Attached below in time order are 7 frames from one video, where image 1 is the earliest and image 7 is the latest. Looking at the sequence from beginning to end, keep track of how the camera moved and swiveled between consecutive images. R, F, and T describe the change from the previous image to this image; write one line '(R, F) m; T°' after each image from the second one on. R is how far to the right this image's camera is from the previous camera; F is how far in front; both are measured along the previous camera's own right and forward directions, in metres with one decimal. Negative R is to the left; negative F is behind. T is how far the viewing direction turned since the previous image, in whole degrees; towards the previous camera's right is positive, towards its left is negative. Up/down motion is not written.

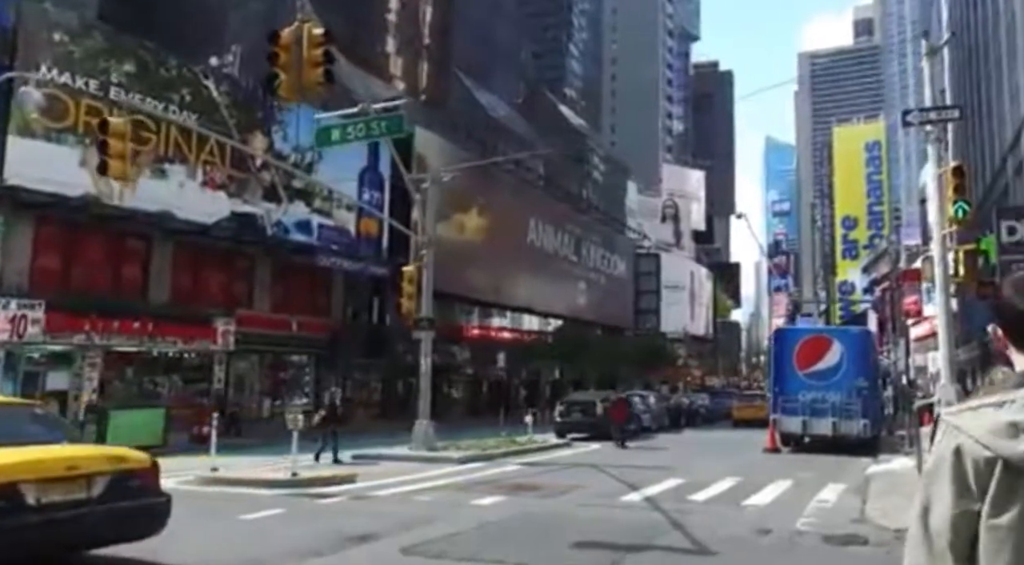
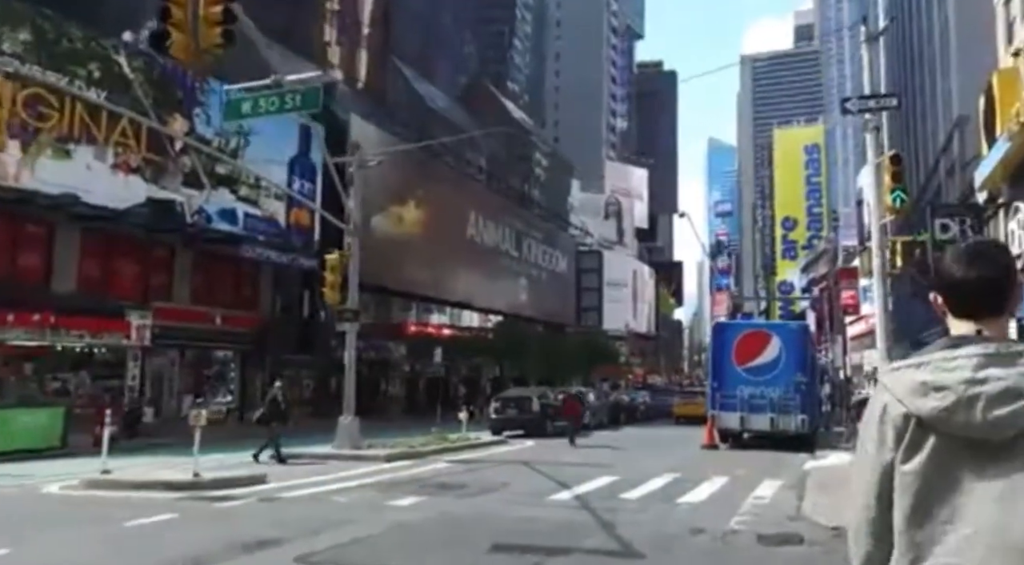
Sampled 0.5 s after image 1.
(+0.3, +0.8) m; +3°
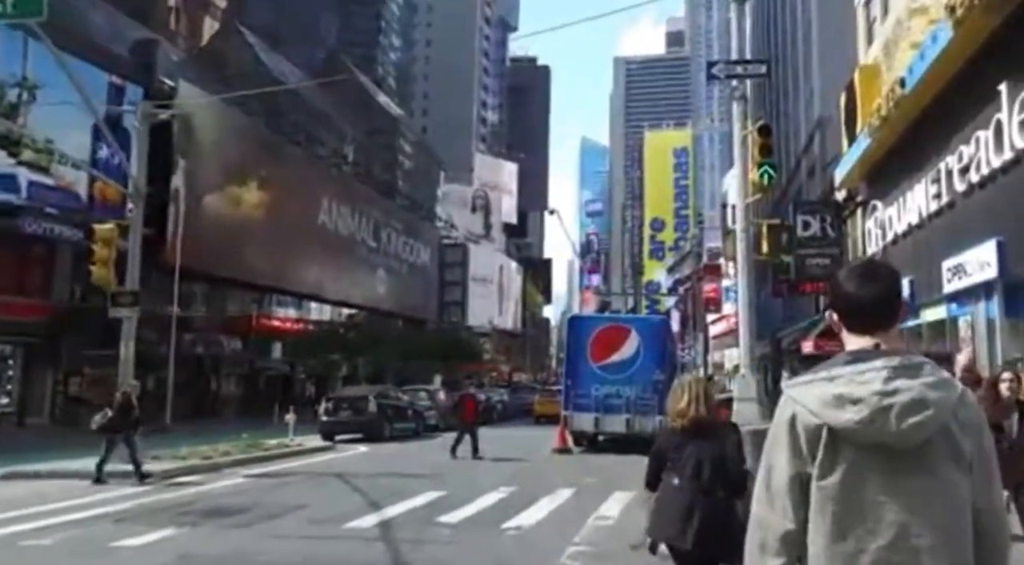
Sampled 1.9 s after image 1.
(+1.0, +2.5) m; +8°
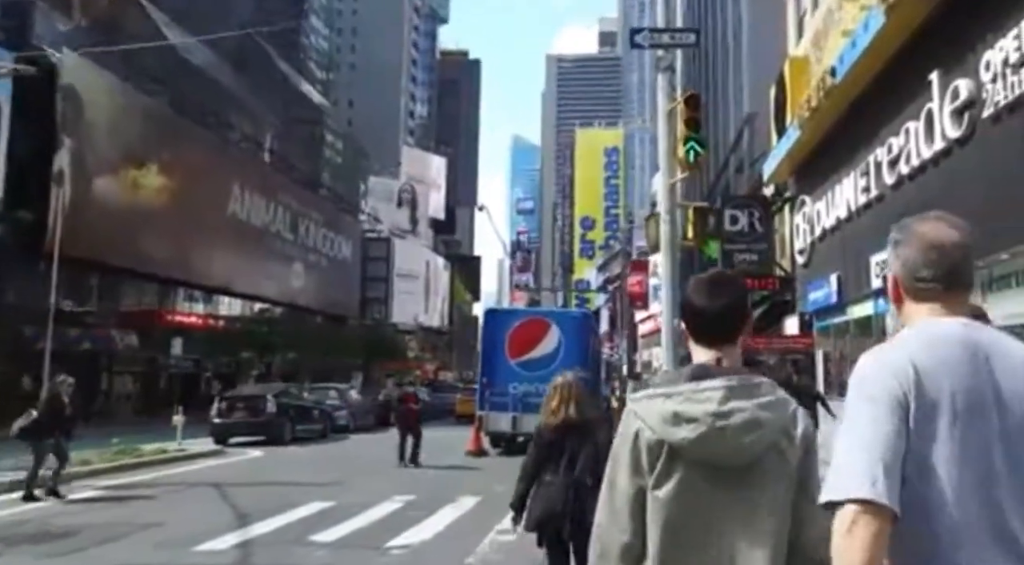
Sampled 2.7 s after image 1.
(+0.5, +1.6) m; +4°
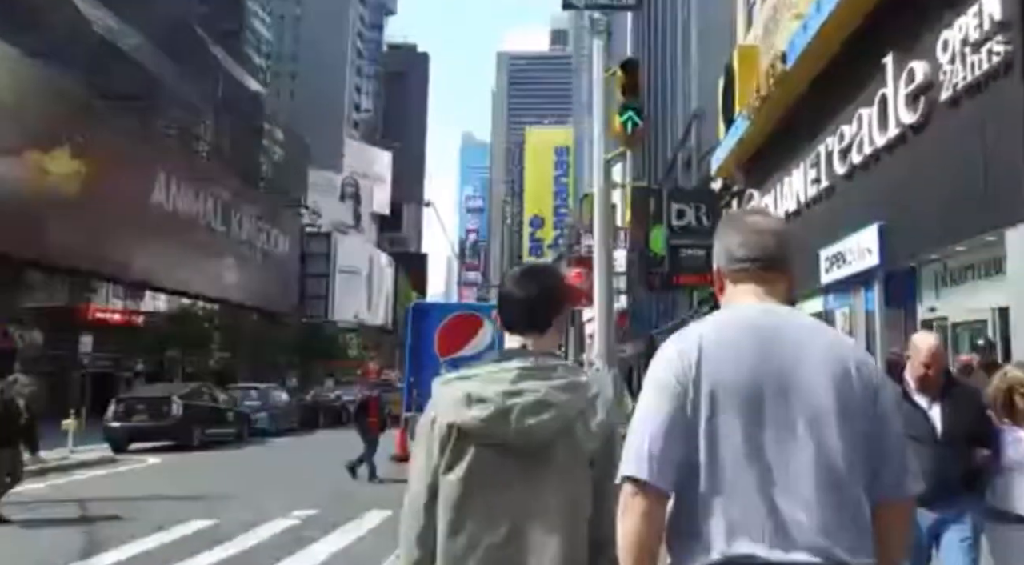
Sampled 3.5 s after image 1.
(+0.5, +1.6) m; +3°
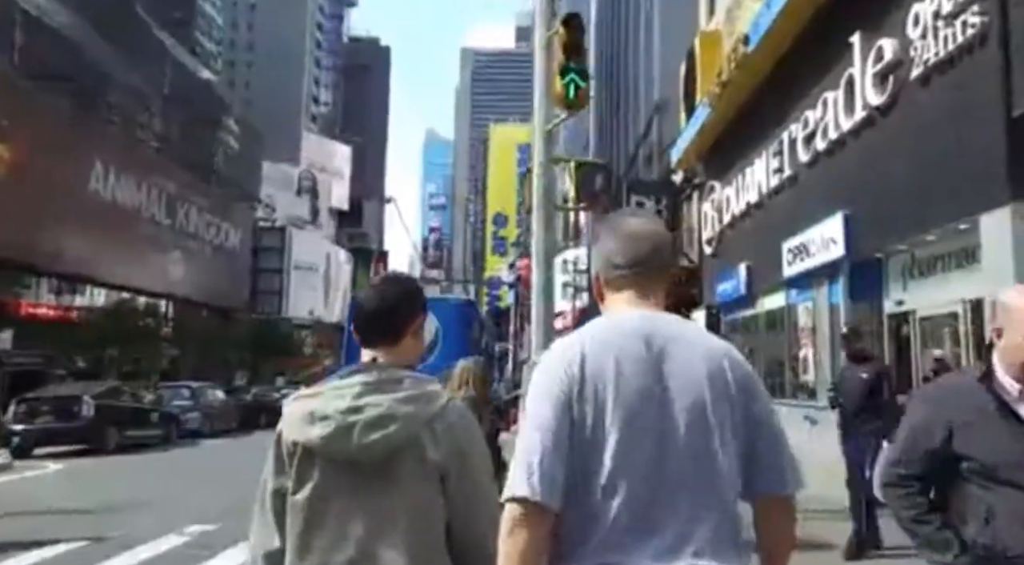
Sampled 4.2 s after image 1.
(+0.5, +1.4) m; +2°
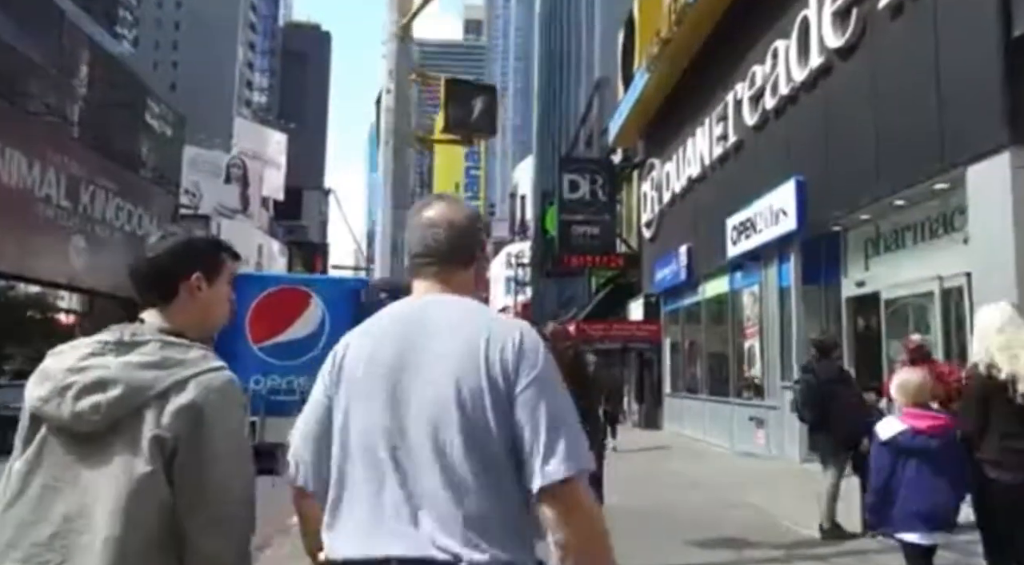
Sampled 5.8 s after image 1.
(+1.1, +3.1) m; +3°
